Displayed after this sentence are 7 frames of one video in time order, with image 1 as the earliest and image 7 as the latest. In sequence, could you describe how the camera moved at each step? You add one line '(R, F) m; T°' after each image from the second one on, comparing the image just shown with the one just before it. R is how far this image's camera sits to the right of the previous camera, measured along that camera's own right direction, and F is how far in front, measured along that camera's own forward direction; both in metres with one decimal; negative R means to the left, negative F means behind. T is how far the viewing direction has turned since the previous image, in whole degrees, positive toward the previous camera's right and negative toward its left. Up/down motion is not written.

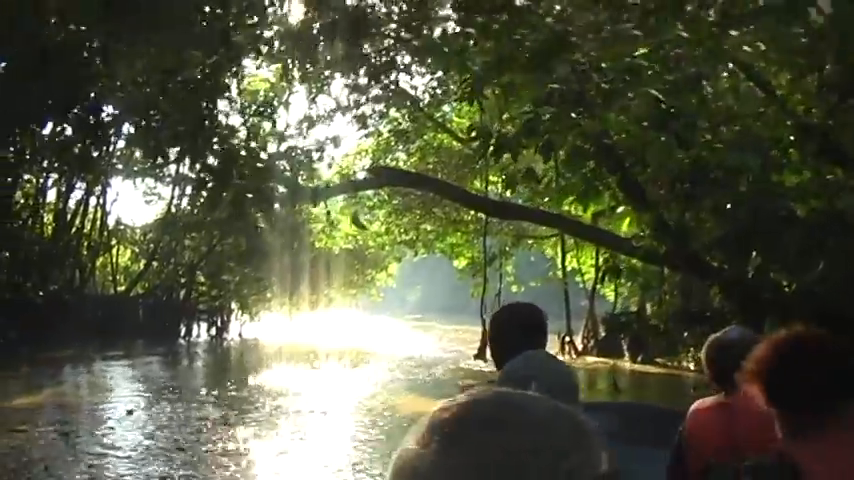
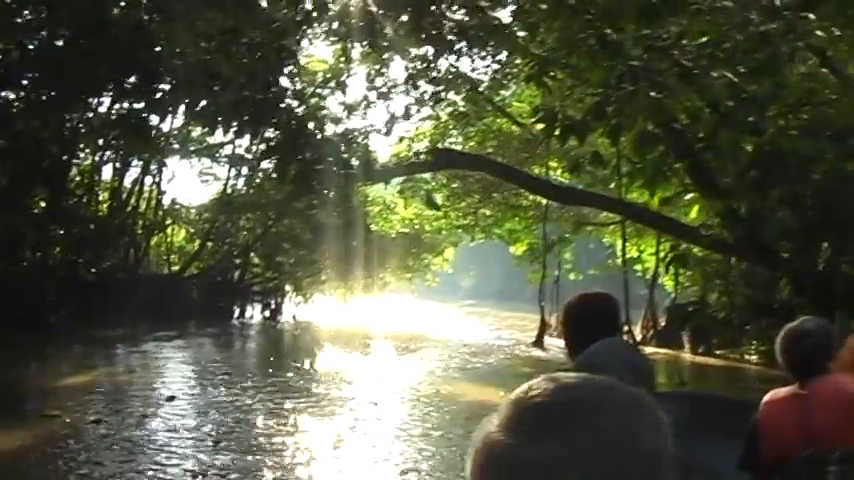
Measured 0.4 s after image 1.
(-0.1, +0.3) m; -3°
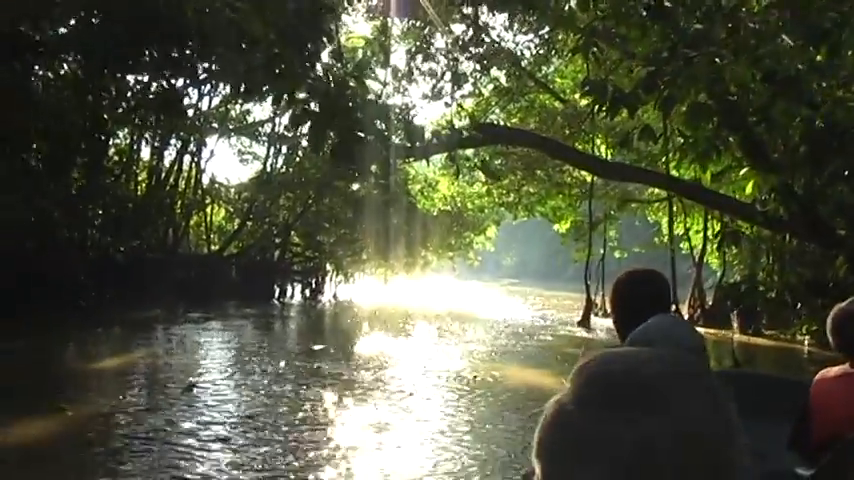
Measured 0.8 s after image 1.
(0.0, +0.2) m; -2°
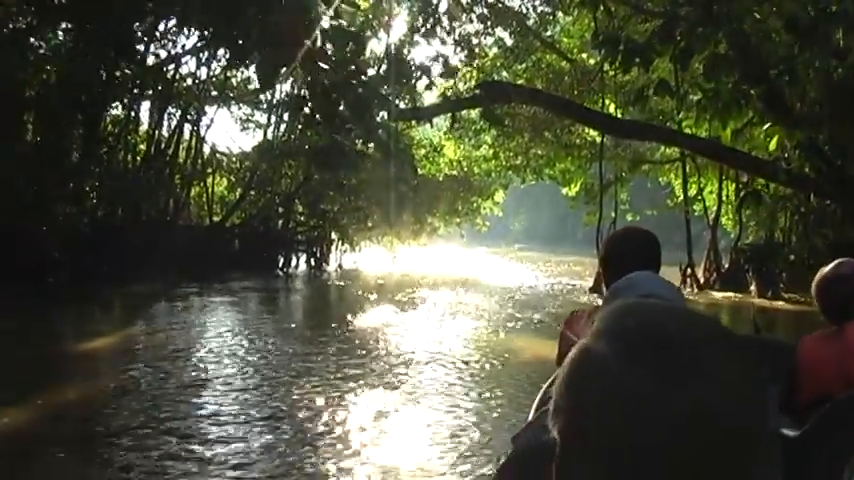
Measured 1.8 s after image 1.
(0.0, +0.4) m; 0°
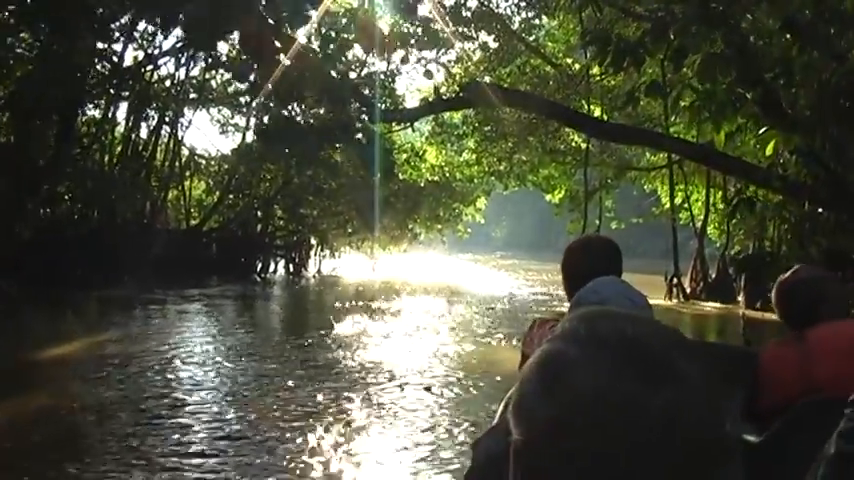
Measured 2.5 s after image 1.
(0.0, +0.3) m; +1°
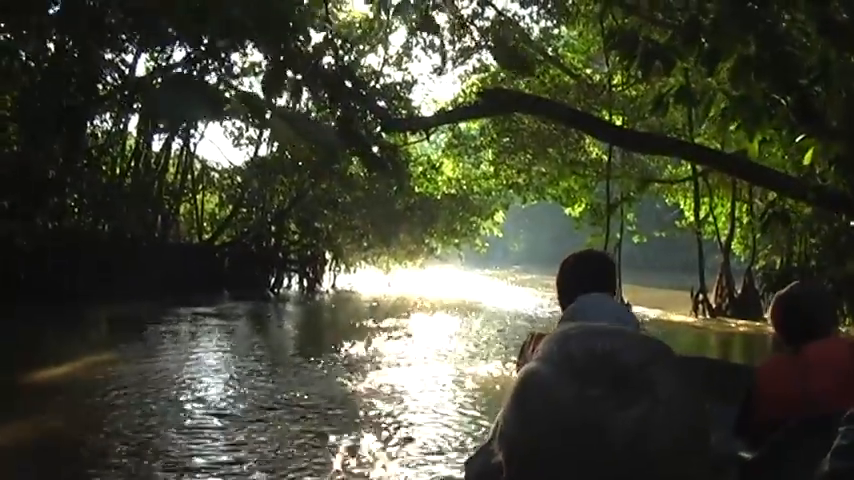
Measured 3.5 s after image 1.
(0.0, +0.4) m; -1°
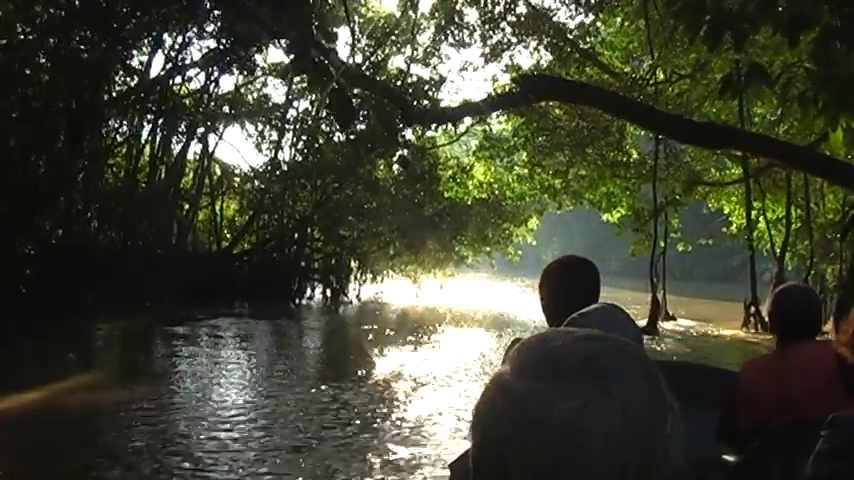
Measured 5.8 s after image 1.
(0.0, +0.9) m; -2°
